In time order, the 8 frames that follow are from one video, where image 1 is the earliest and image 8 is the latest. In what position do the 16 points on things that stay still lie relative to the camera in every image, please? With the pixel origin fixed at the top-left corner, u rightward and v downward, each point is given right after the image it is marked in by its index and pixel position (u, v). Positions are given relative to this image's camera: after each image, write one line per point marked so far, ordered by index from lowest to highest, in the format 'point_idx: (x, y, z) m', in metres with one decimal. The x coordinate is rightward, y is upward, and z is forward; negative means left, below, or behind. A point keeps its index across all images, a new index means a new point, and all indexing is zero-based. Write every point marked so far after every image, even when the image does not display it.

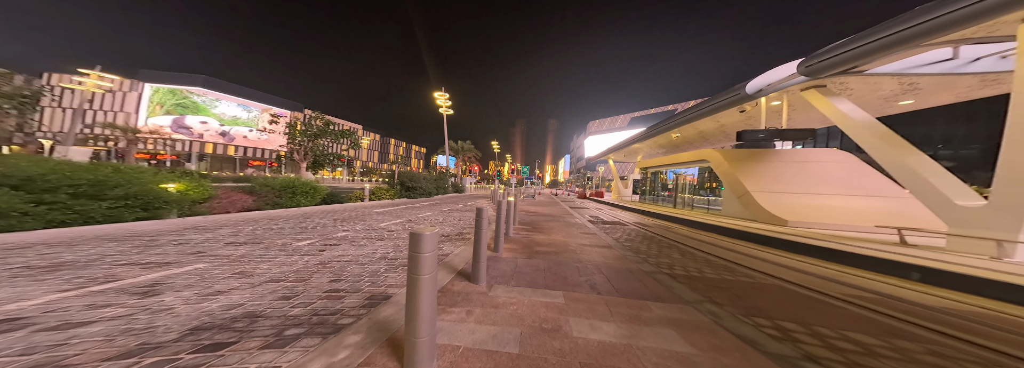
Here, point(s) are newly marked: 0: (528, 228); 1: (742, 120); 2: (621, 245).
0: (+0.4, -1.8, +10.1) m
1: (+13.3, +3.7, +14.5) m
2: (+3.1, -1.9, +7.5) m
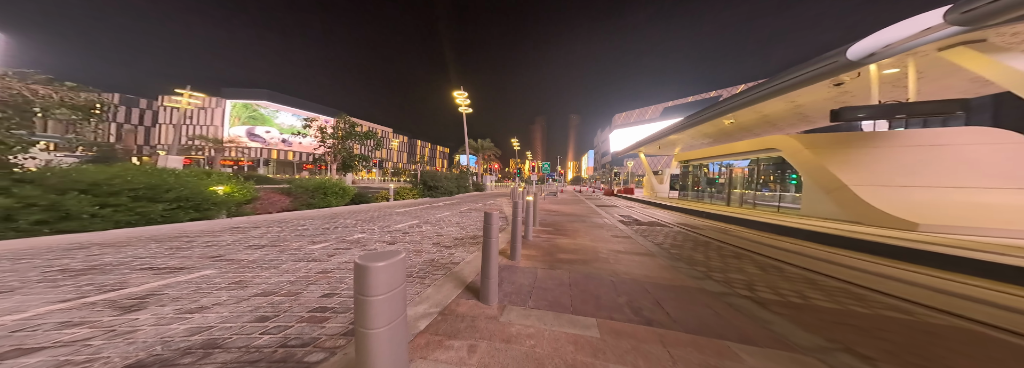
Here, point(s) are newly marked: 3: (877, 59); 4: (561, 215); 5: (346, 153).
0: (+1.5, -1.7, +9.2) m
1: (+14.9, +4.1, +11.7) m
2: (+3.9, -1.7, +6.3) m
3: (+10.6, +3.6, +7.2) m
4: (+2.8, -1.6, +13.1) m
5: (-11.2, +2.1, +16.2) m
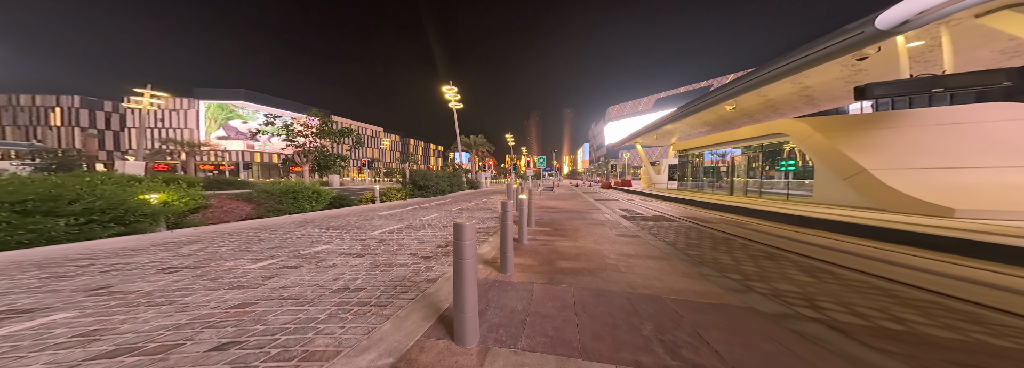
0: (+1.3, -1.5, +8.2) m
1: (+14.4, +4.7, +10.8) m
2: (+3.7, -1.5, +5.3) m
3: (+10.2, +4.0, +6.3) m
4: (+2.5, -1.4, +12.2) m
5: (-11.7, +1.9, +15.0) m
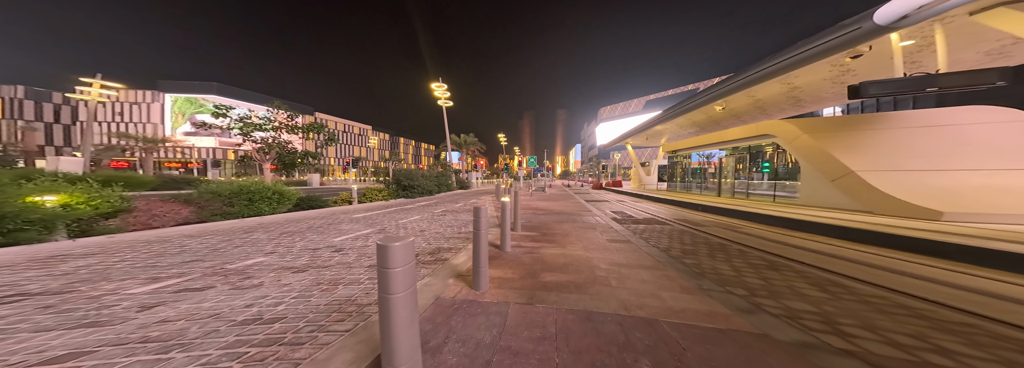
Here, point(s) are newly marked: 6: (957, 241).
0: (+0.7, -1.6, +7.6) m
1: (+13.8, +4.7, +10.7) m
2: (+3.2, -1.5, +4.8) m
3: (+9.7, +3.9, +6.1) m
4: (+1.8, -1.4, +11.6) m
5: (-12.5, +1.9, +13.9) m
6: (+9.7, -1.3, +5.4) m
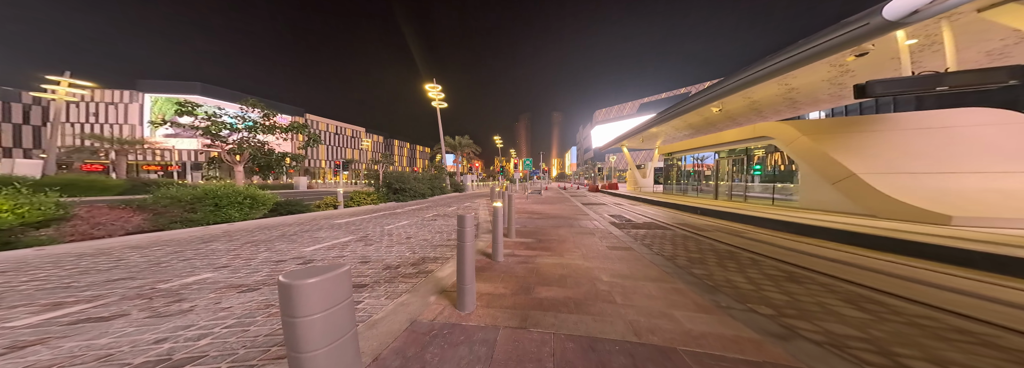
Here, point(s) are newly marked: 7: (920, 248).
0: (+0.5, -1.7, +7.1) m
1: (+13.5, +4.5, +10.5) m
2: (+3.1, -1.6, +4.4) m
3: (+9.6, +3.9, +5.8) m
4: (+1.5, -1.5, +11.1) m
5: (-12.8, +1.7, +13.2) m
6: (+9.5, -1.3, +5.1) m
7: (+9.2, -1.5, +5.6) m
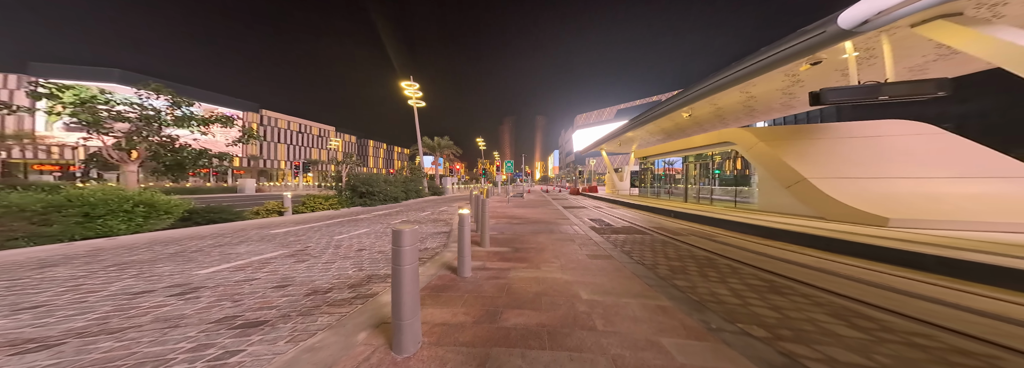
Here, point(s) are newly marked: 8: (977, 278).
0: (-0.3, -1.7, +6.4) m
1: (+12.2, +4.4, +11.2) m
2: (+2.5, -1.6, +3.9) m
3: (+8.8, +3.8, +6.1) m
4: (+0.3, -1.7, +10.5) m
5: (-14.2, +1.6, +11.2) m
6: (+8.8, -1.4, +5.3) m
7: (+8.5, -1.6, +5.8) m
8: (+8.5, -1.7, +4.5) m
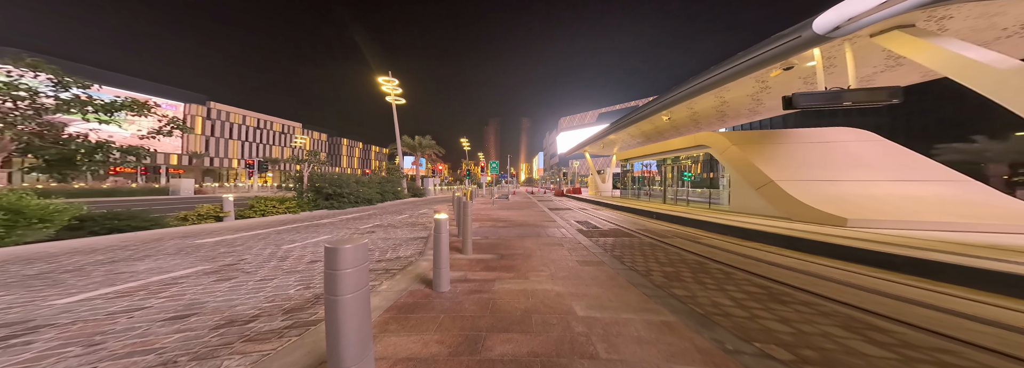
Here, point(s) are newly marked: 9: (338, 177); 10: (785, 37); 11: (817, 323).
0: (-0.7, -1.7, +5.7) m
1: (+11.3, +4.3, +11.7) m
2: (+2.3, -1.6, +3.5) m
3: (+8.4, +3.8, +6.3) m
4: (-0.6, -1.7, +9.9) m
5: (-15.0, +1.6, +9.3) m
6: (+8.4, -1.4, +5.4) m
7: (+8.0, -1.6, +5.9) m
8: (+8.1, -1.7, +4.7) m
9: (-12.3, +0.4, +16.8) m
10: (+8.0, +4.3, +7.3) m
11: (+3.5, -1.6, +2.8) m
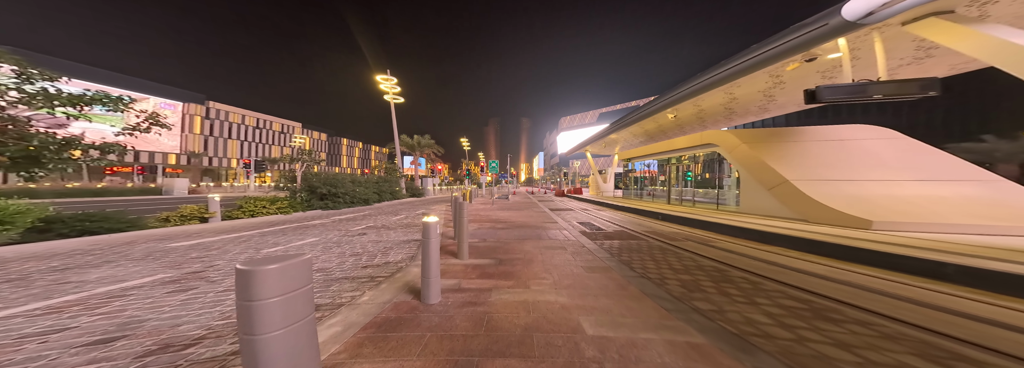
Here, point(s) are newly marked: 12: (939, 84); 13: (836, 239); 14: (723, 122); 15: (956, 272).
0: (-0.7, -1.7, +5.3) m
1: (+11.4, +4.3, +11.1) m
2: (+2.2, -1.6, +3.0) m
3: (+8.4, +3.8, +5.7) m
4: (-0.5, -1.7, +9.4) m
5: (-14.9, +1.6, +9.0) m
6: (+8.4, -1.4, +4.9) m
7: (+8.0, -1.6, +5.4) m
8: (+8.1, -1.7, +4.1) m
9: (-12.2, +0.4, +16.5) m
10: (+8.0, +4.3, +6.7) m
11: (+3.5, -1.5, +2.3) m
12: (+11.4, +2.7, +6.6) m
13: (+9.2, -1.5, +7.1) m
14: (+13.8, +4.1, +16.4) m
15: (+8.2, -1.6, +4.6) m
